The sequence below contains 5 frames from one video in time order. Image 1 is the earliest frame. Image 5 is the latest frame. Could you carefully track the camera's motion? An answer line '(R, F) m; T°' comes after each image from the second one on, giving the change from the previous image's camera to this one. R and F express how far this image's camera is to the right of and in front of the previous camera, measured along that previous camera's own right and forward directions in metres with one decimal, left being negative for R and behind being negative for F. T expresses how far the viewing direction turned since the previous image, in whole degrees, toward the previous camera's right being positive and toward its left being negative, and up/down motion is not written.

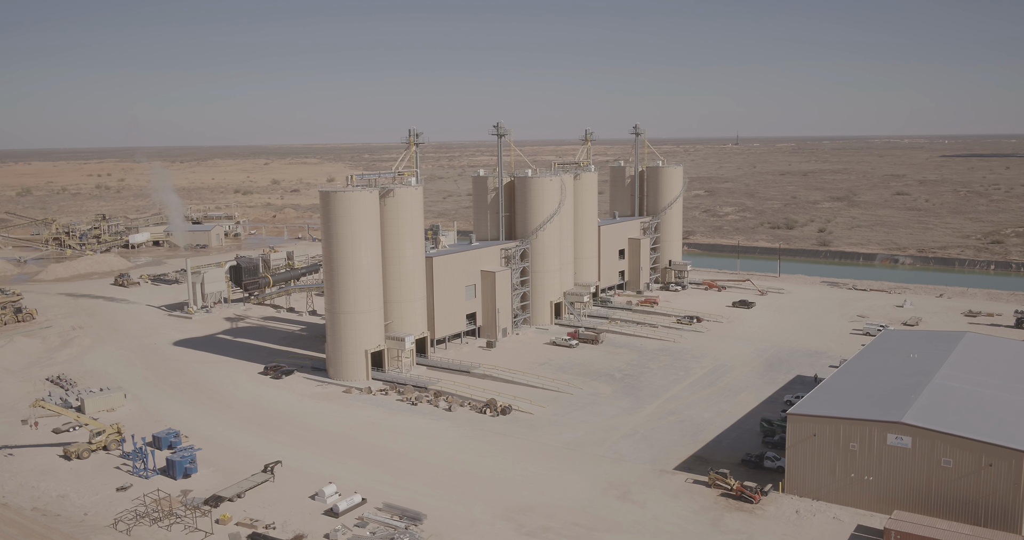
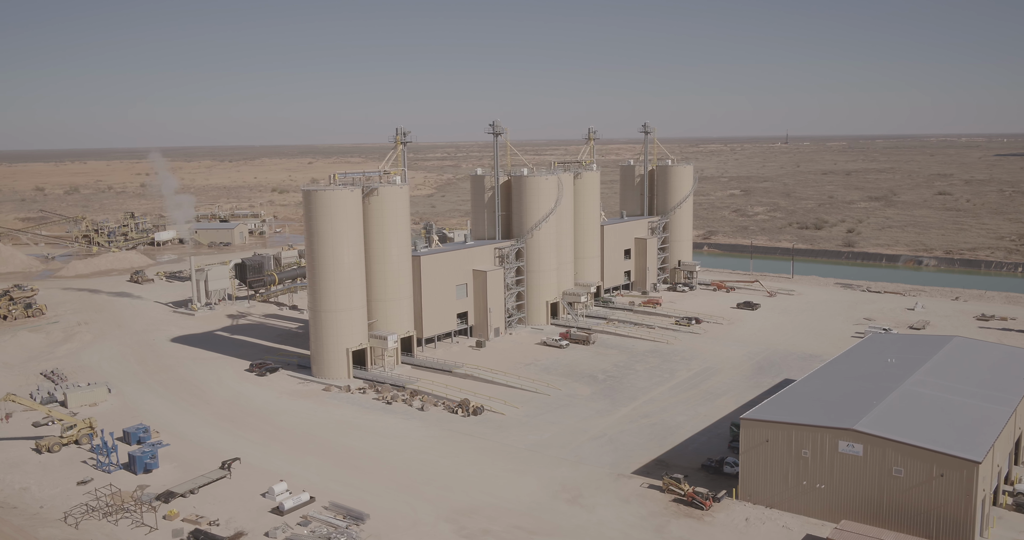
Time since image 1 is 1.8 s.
(+3.2, +0.4) m; -3°
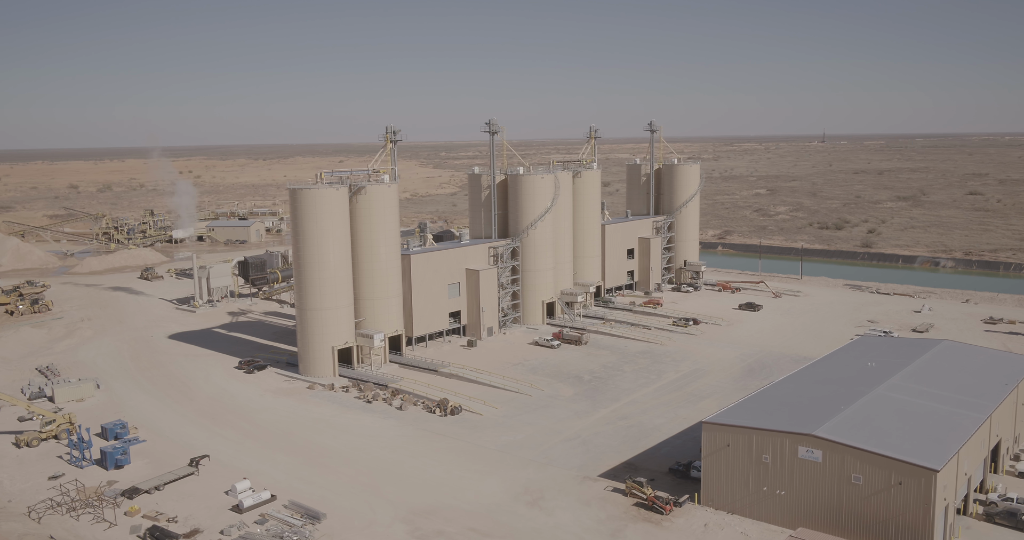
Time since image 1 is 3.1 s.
(+2.4, +0.3) m; -2°
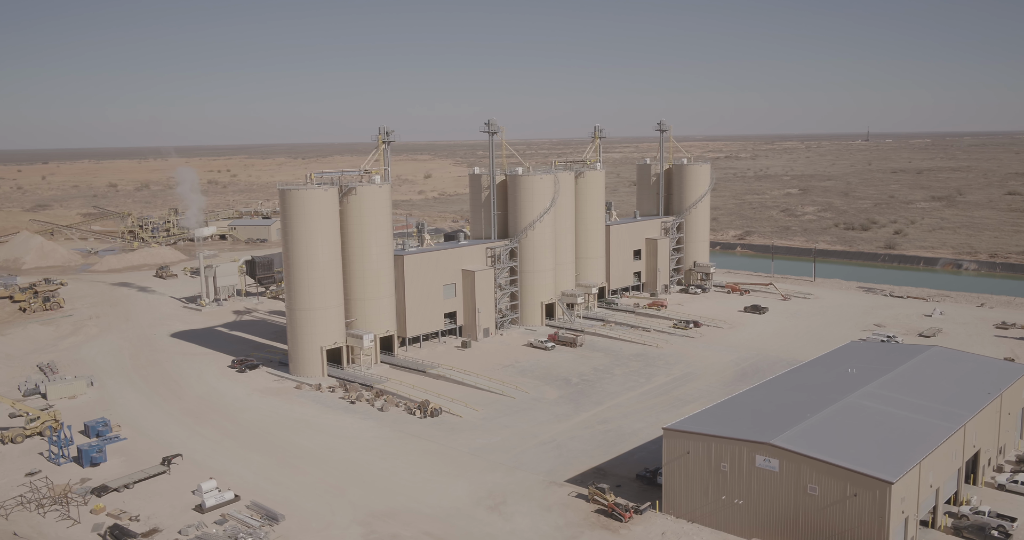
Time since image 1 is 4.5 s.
(+2.5, +0.3) m; -2°
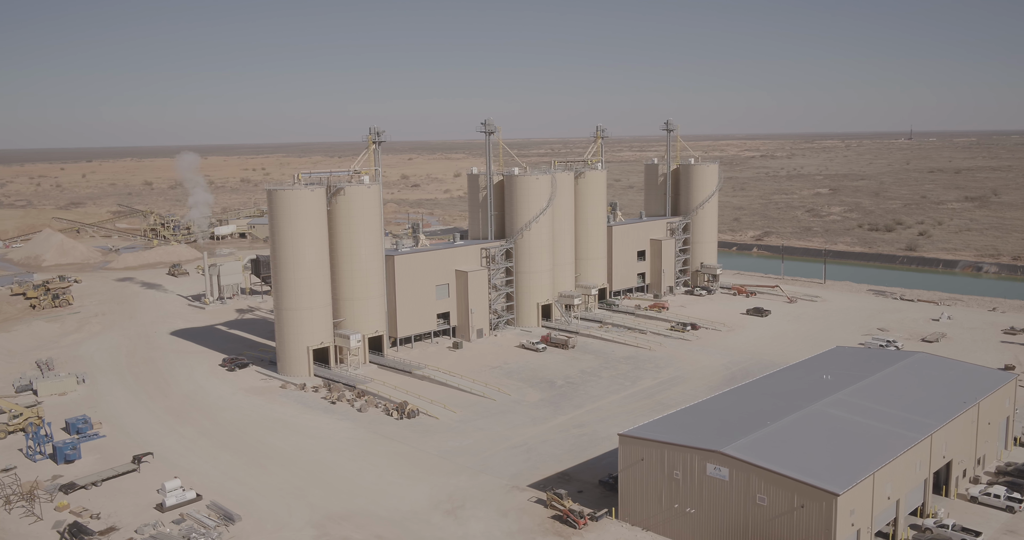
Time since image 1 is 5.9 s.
(+2.5, +0.2) m; -2°
